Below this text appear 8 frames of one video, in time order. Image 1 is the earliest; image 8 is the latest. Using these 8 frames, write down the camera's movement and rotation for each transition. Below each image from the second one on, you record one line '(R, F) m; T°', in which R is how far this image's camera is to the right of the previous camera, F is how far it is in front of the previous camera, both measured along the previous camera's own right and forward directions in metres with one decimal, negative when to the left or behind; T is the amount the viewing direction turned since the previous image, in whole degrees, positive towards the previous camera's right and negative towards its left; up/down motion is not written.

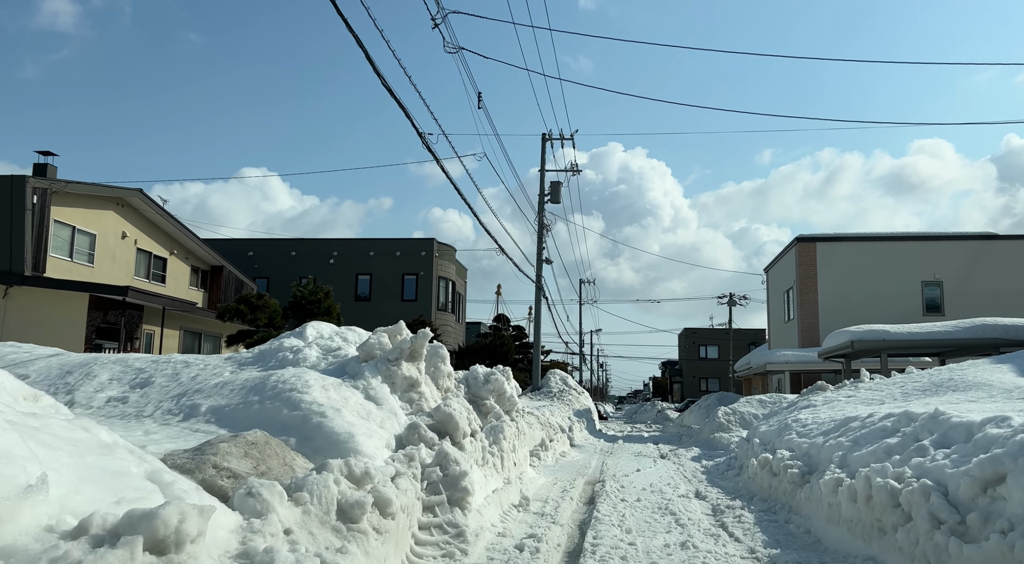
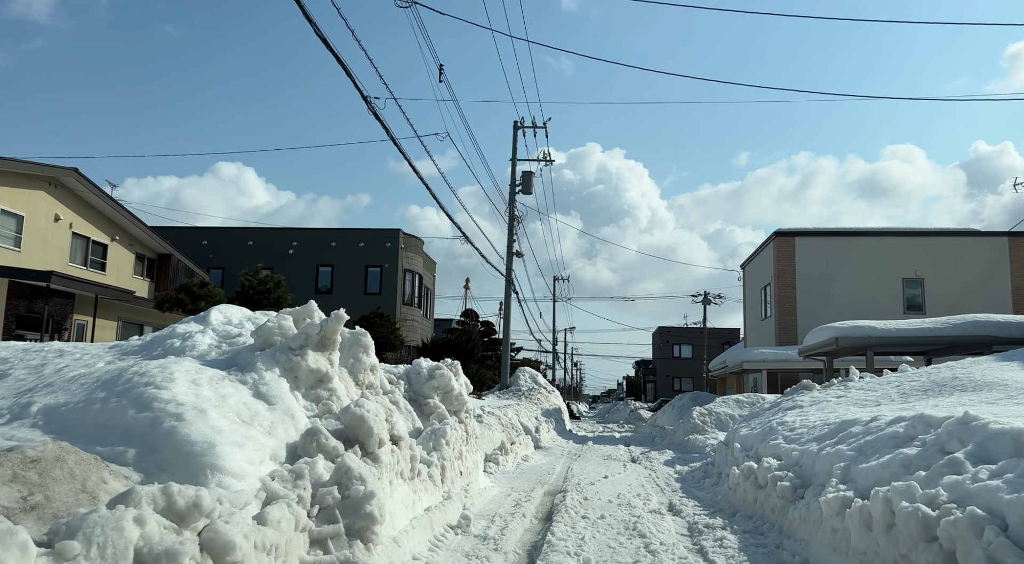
(+0.3, +1.3) m; +2°
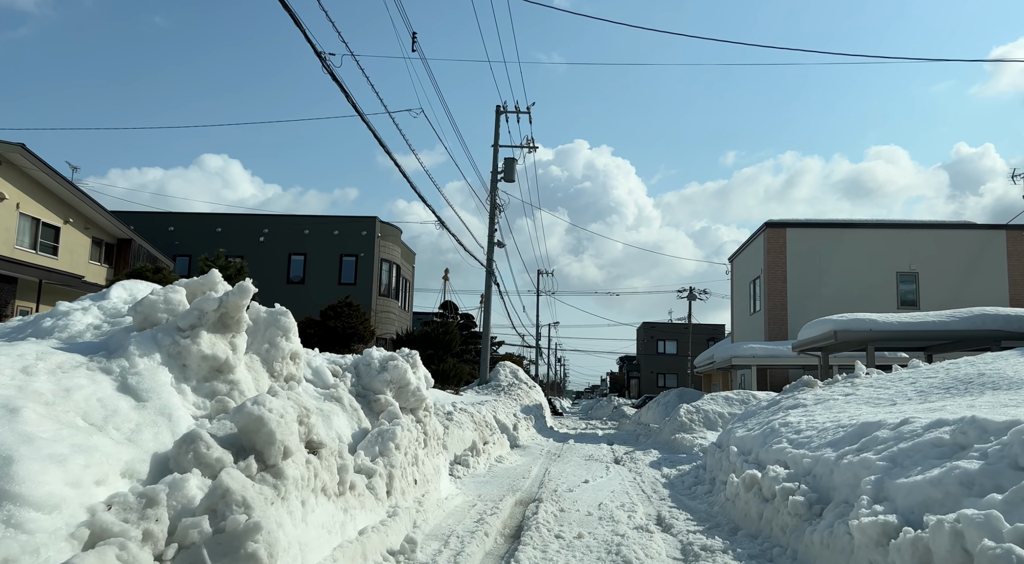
(+0.2, +1.2) m; +1°
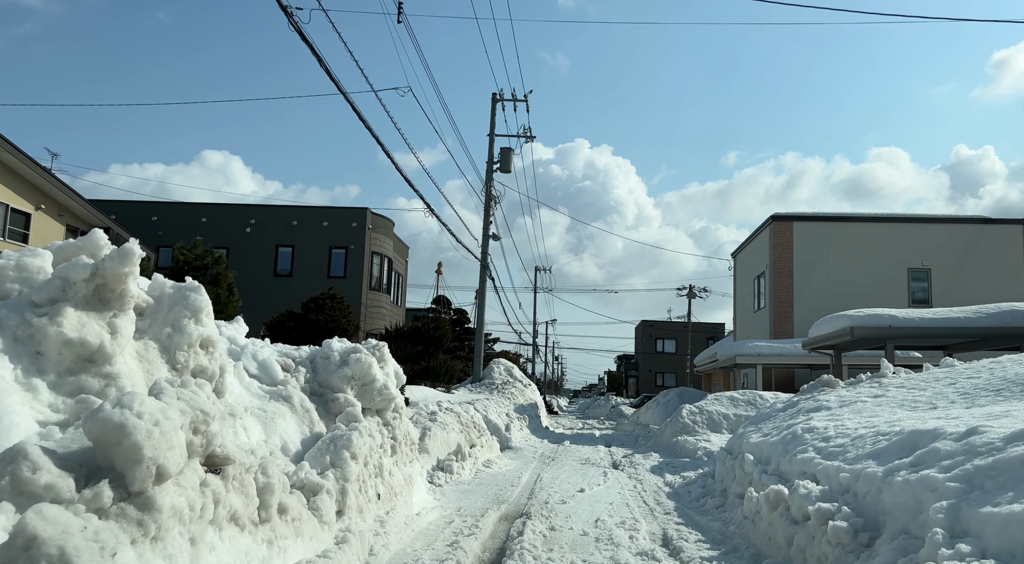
(+0.1, +1.1) m; 0°
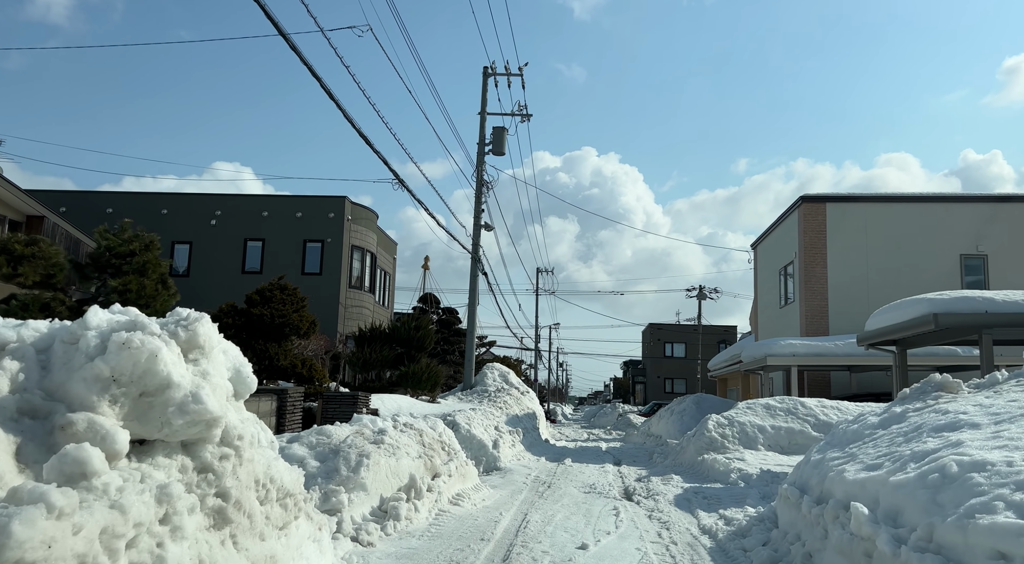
(+0.3, +3.3) m; 0°
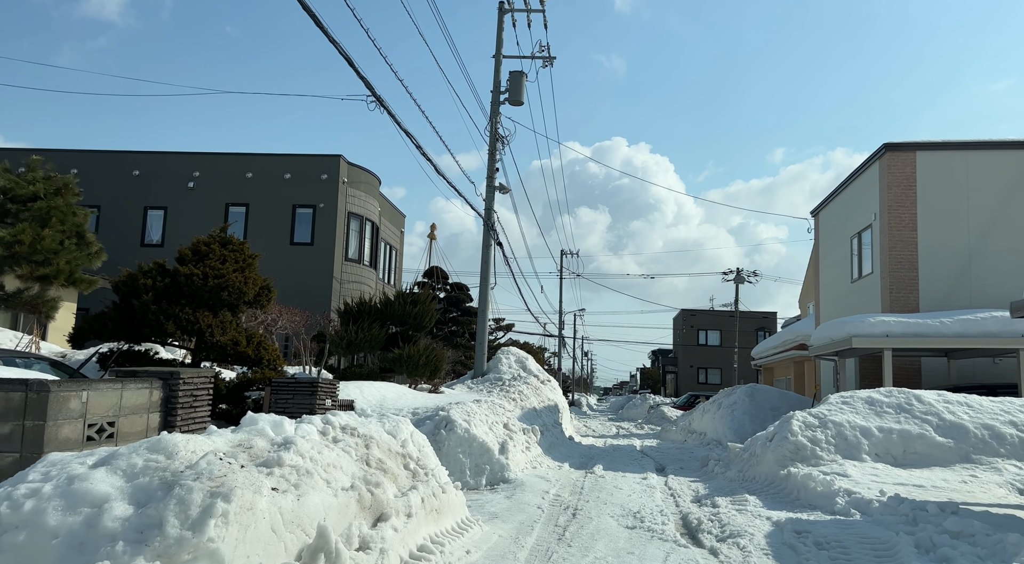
(+0.1, +3.9) m; -2°
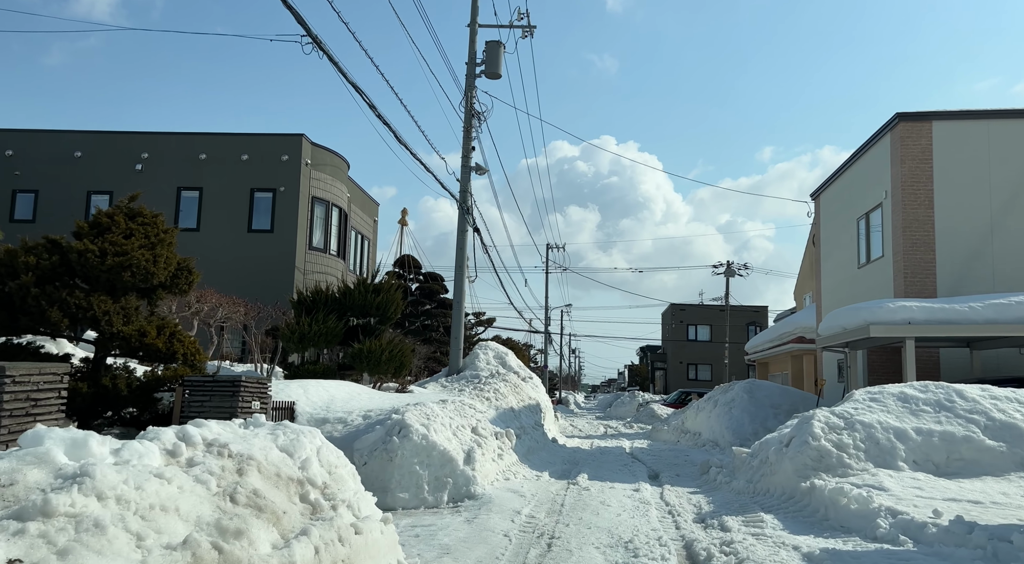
(+0.2, +1.9) m; +1°
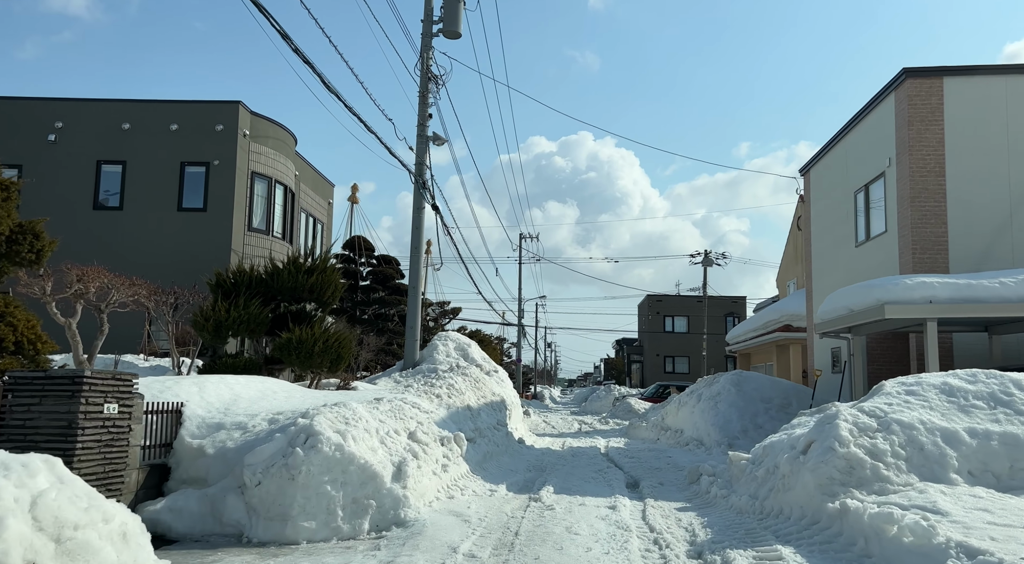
(+0.3, +2.2) m; +2°
